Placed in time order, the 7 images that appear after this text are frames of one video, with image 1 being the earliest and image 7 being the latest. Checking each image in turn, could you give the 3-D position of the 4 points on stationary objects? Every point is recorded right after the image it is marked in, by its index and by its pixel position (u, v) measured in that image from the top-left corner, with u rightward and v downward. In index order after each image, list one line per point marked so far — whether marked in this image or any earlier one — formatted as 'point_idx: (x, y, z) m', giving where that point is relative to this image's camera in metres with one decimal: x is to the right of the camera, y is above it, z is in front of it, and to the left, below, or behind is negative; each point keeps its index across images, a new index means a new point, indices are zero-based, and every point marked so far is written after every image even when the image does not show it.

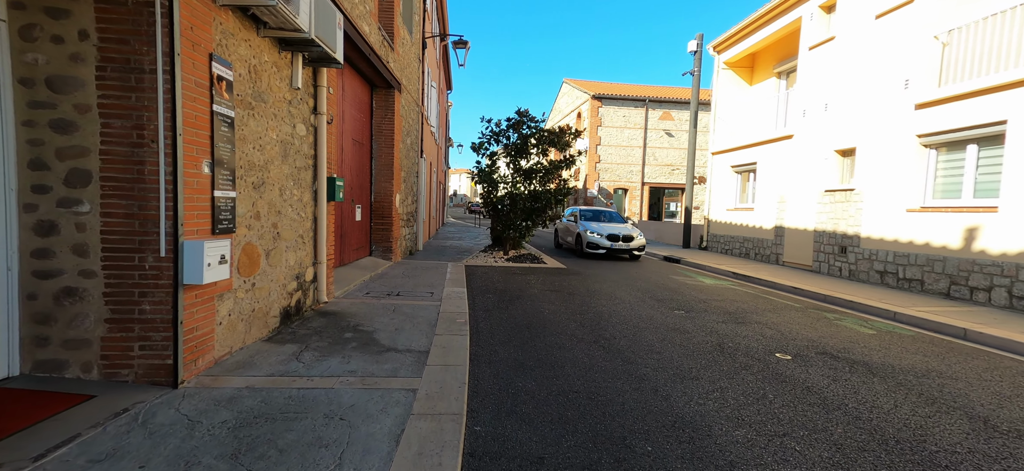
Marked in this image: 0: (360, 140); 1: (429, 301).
0: (-3.0, +1.9, +8.0) m
1: (-1.2, -0.9, +5.7) m
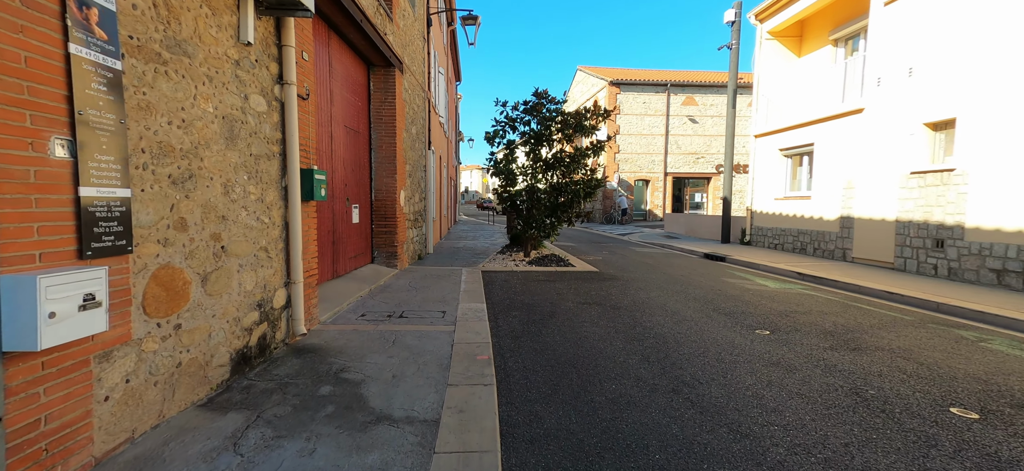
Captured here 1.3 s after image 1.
0: (-2.7, +1.8, +6.8) m
1: (-0.8, -1.0, +4.5) m
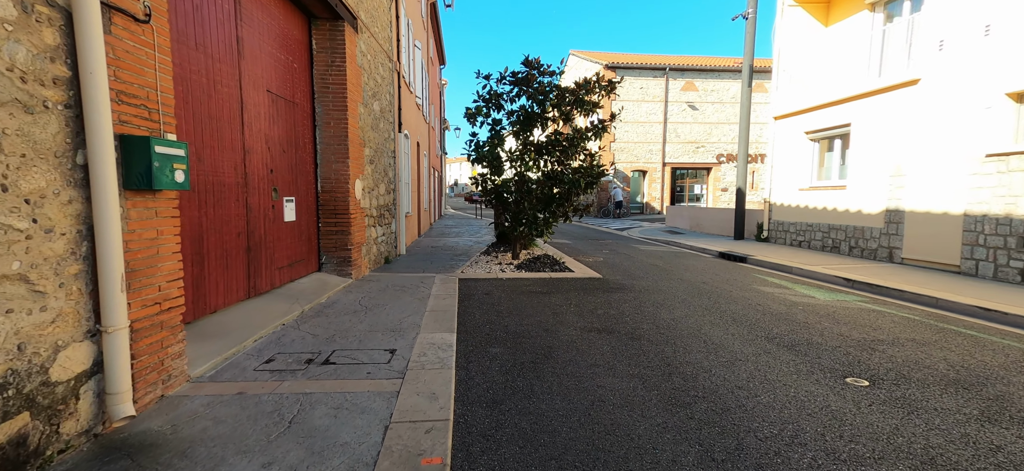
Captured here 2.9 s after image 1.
0: (-2.9, +1.8, +5.2) m
1: (-1.0, -1.1, +2.9) m
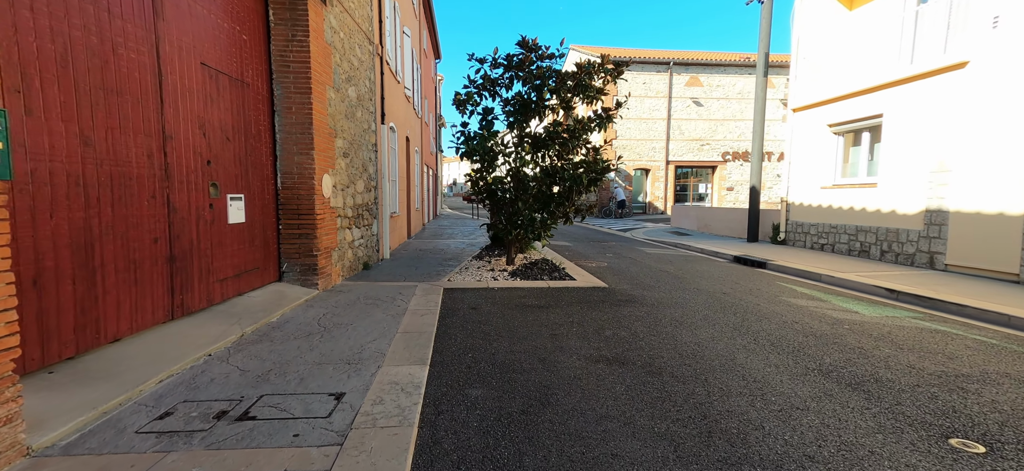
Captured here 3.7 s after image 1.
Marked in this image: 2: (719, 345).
0: (-3.0, +1.7, +4.3) m
1: (-1.1, -1.1, +2.1) m
2: (+1.9, -1.0, +3.8) m
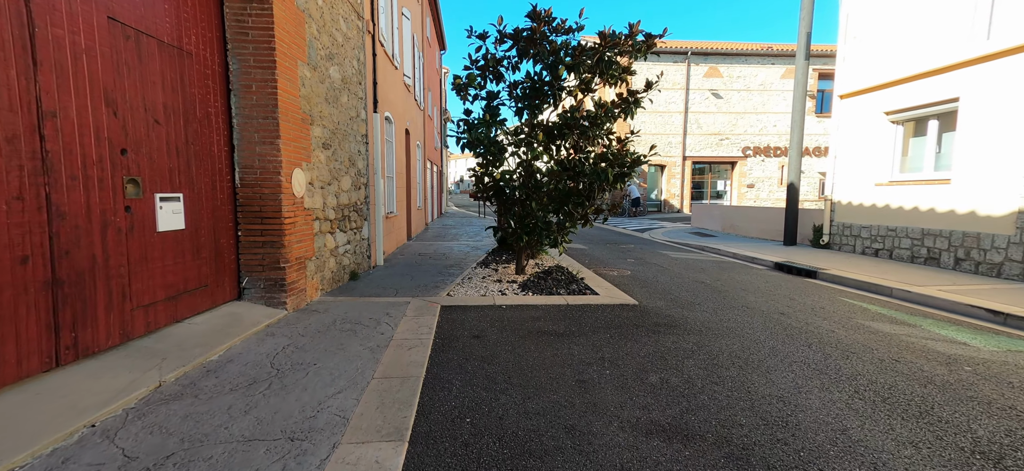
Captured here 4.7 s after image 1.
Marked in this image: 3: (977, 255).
0: (-2.9, +1.6, +3.3) m
1: (-1.0, -1.2, +1.1) m
2: (+2.0, -1.1, +2.7) m
3: (+7.2, -0.3, +6.3) m
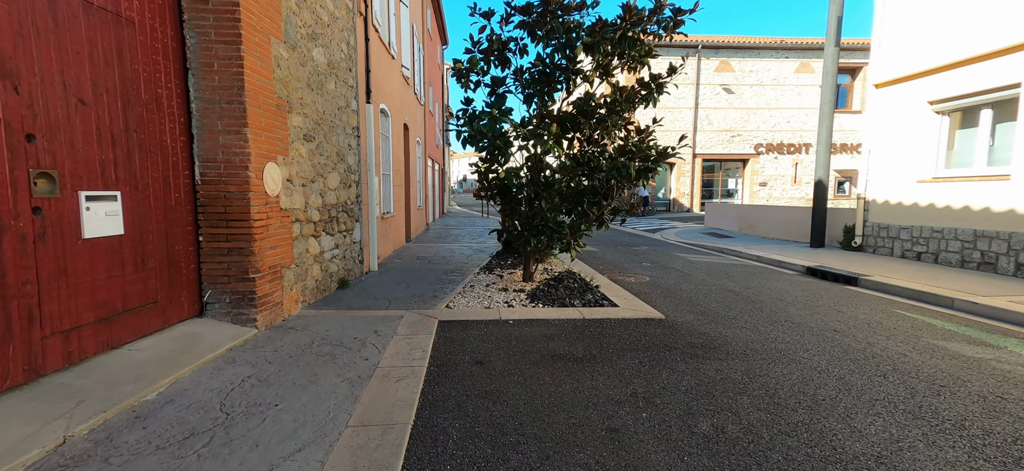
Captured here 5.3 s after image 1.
0: (-2.8, +1.6, +2.7) m
1: (-0.9, -1.3, +0.4) m
2: (+2.1, -1.2, +2.1) m
3: (+7.3, -0.3, +5.5) m
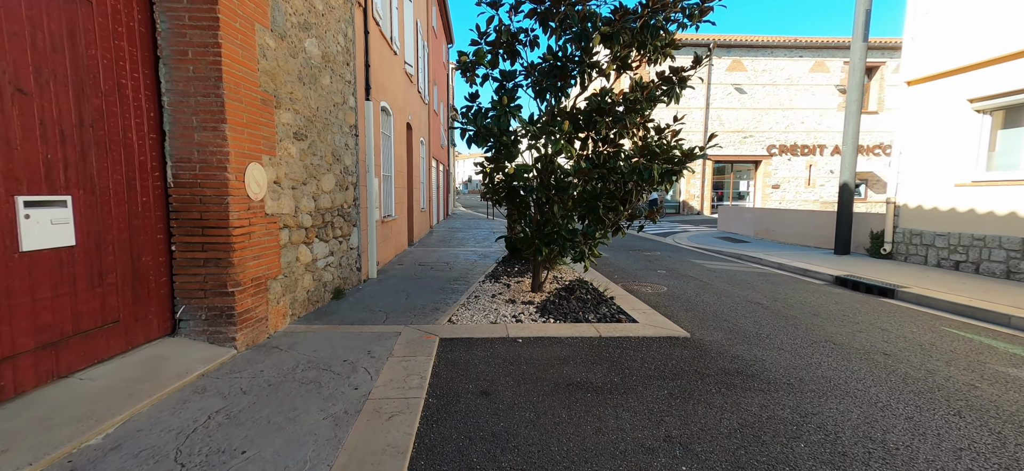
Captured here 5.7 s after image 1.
0: (-2.7, +1.5, +2.3) m
1: (-0.9, -1.4, 0.0) m
2: (+2.2, -1.3, +1.6) m
3: (+7.4, -0.5, +5.0) m
